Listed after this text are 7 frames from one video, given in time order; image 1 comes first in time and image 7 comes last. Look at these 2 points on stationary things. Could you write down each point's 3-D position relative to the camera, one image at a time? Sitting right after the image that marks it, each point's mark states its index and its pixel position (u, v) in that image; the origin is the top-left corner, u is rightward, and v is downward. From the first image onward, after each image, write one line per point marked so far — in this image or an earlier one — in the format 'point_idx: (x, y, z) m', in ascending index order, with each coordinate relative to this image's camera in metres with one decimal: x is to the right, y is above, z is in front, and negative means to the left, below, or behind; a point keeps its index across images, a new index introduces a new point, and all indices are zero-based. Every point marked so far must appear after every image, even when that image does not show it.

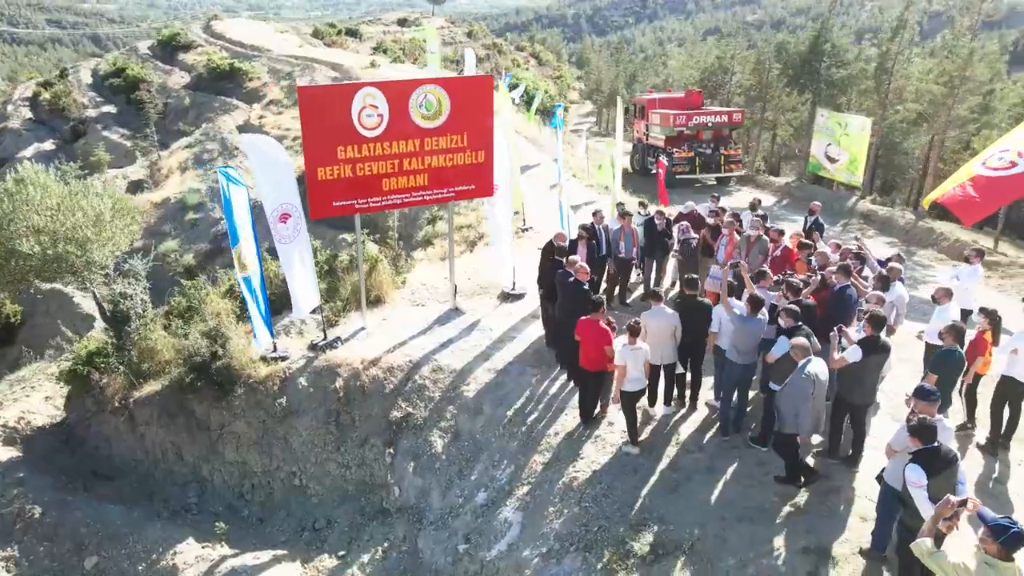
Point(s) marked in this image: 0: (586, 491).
0: (+0.8, -2.0, +7.2) m
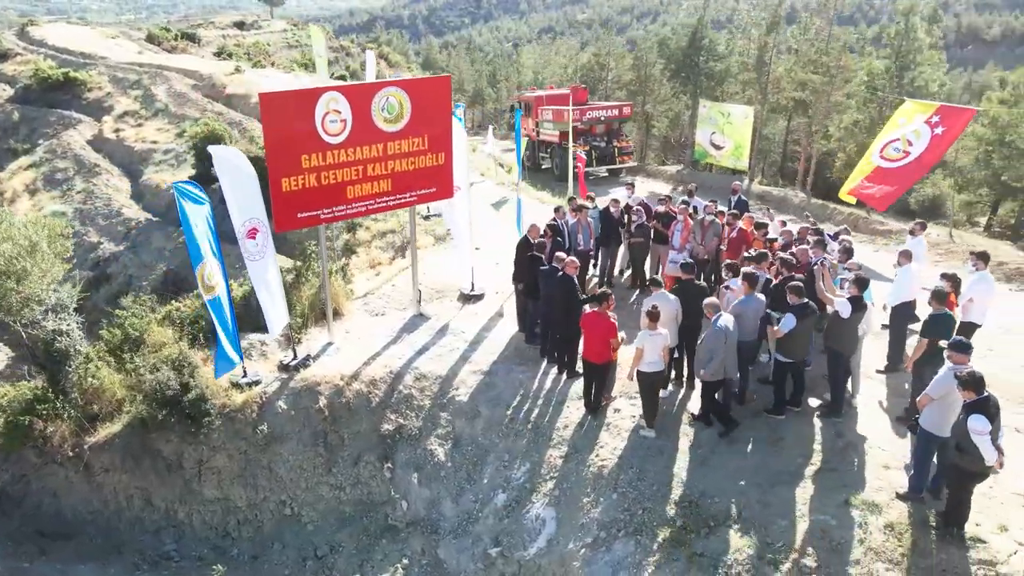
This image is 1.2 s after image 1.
0: (+1.1, -1.9, +7.4) m
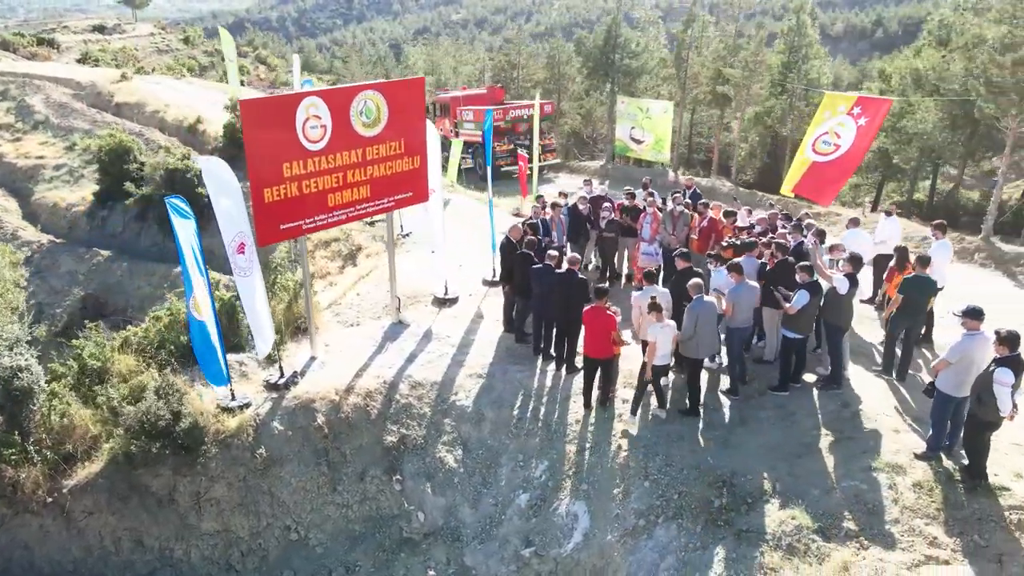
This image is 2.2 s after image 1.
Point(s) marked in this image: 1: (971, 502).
0: (+1.4, -1.8, +7.6) m
1: (+3.9, -1.8, +6.2) m
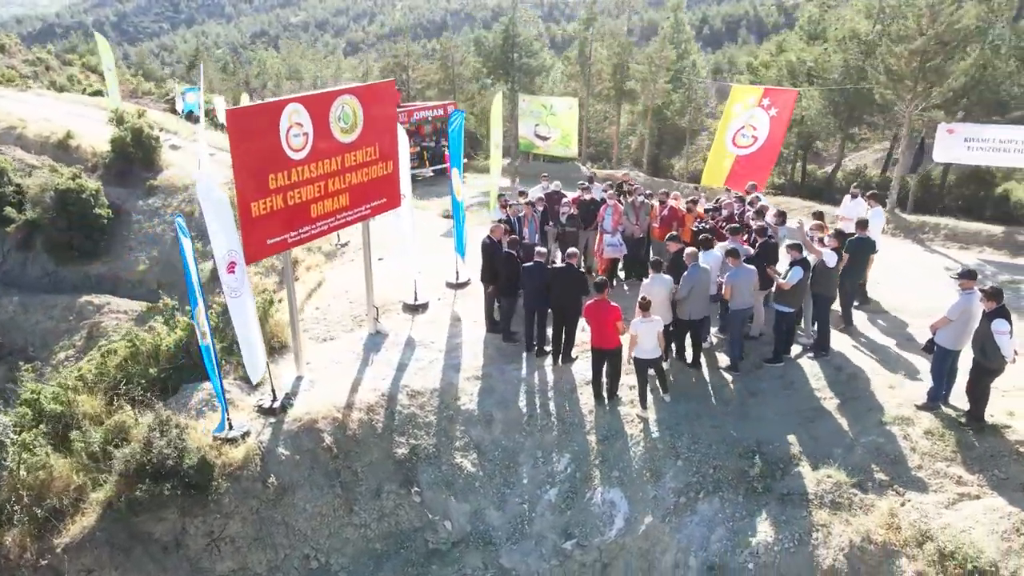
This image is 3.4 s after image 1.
0: (+1.8, -1.7, +7.9) m
1: (+4.4, -1.5, +6.9) m
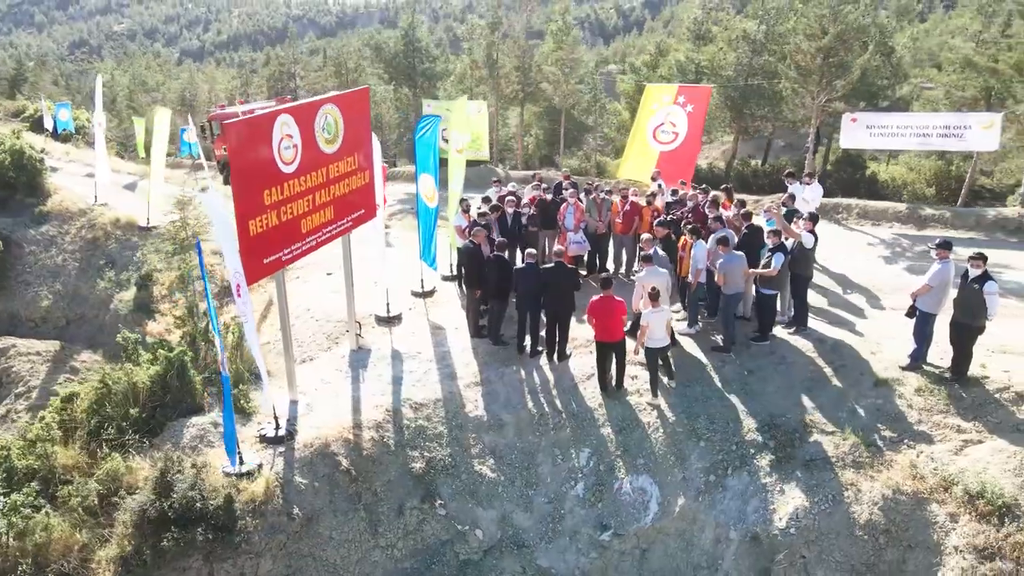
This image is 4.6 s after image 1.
0: (+2.1, -1.6, +8.3) m
1: (+4.8, -1.1, +7.8) m
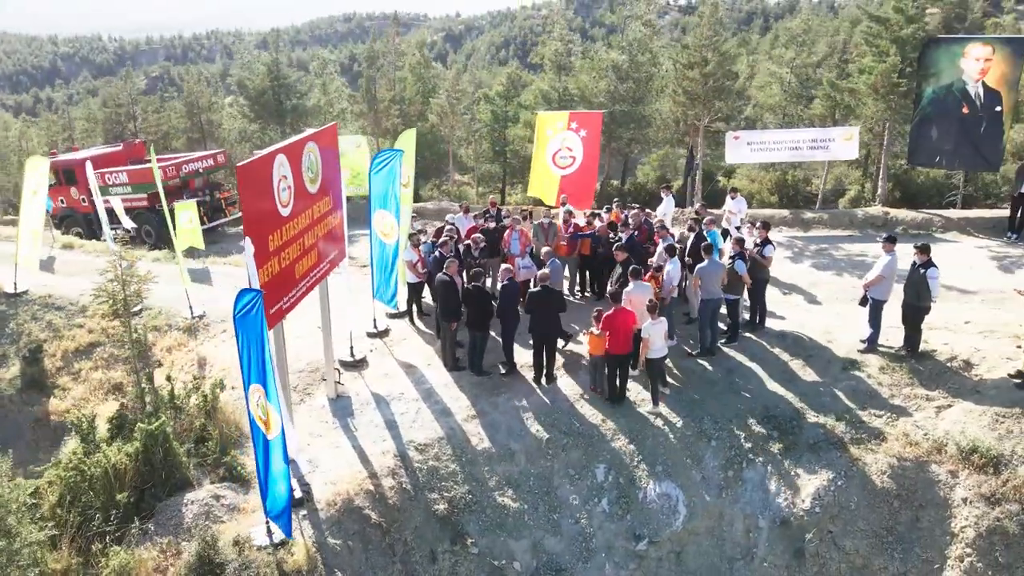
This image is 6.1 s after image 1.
0: (+2.3, -1.7, +8.8) m
1: (+5.0, -1.0, +9.0) m
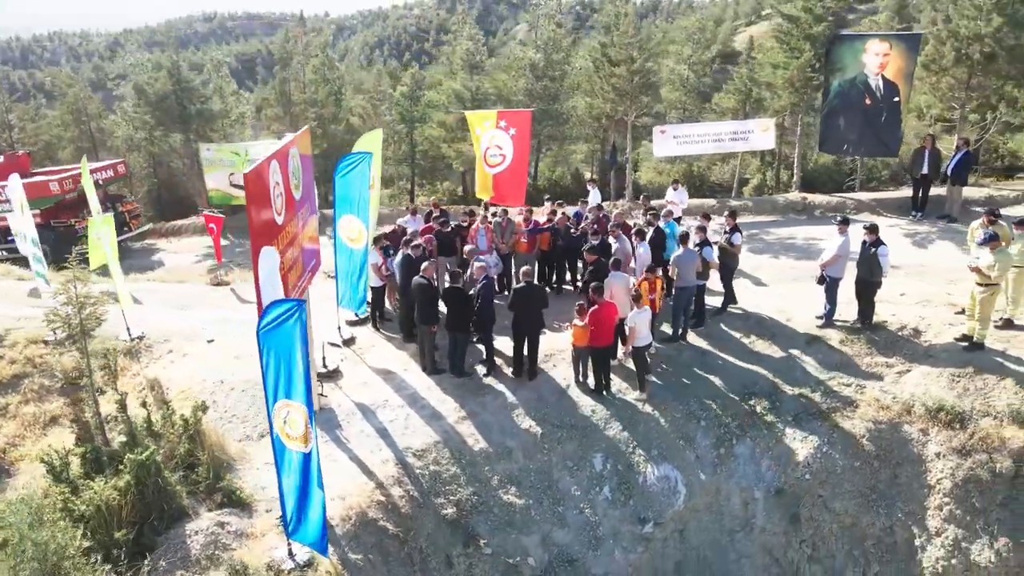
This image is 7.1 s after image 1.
0: (+2.2, -1.5, +9.2) m
1: (+4.8, -0.6, +9.8) m
